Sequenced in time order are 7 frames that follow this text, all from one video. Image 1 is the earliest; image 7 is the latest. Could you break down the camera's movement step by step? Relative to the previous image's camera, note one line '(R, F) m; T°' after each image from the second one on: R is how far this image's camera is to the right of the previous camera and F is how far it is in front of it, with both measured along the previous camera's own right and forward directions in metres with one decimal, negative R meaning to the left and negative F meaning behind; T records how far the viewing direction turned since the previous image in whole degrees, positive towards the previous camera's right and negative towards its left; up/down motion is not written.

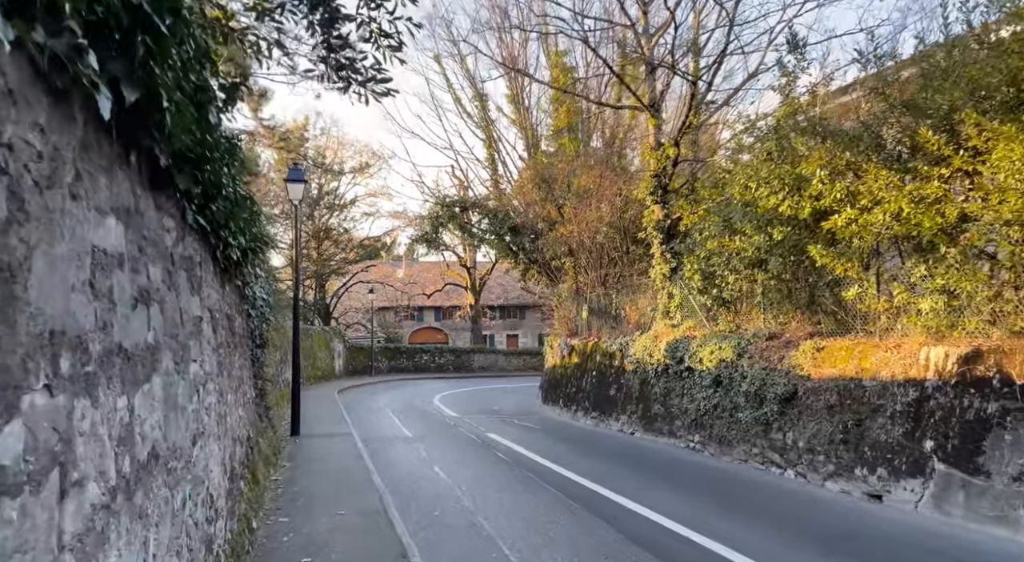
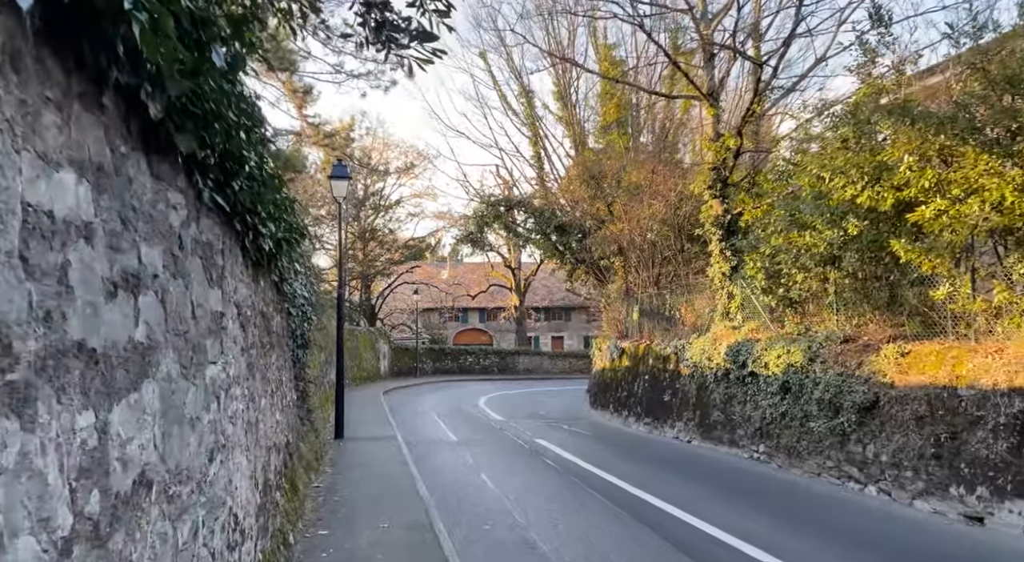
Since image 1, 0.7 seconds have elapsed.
(-0.1, +0.6) m; -3°
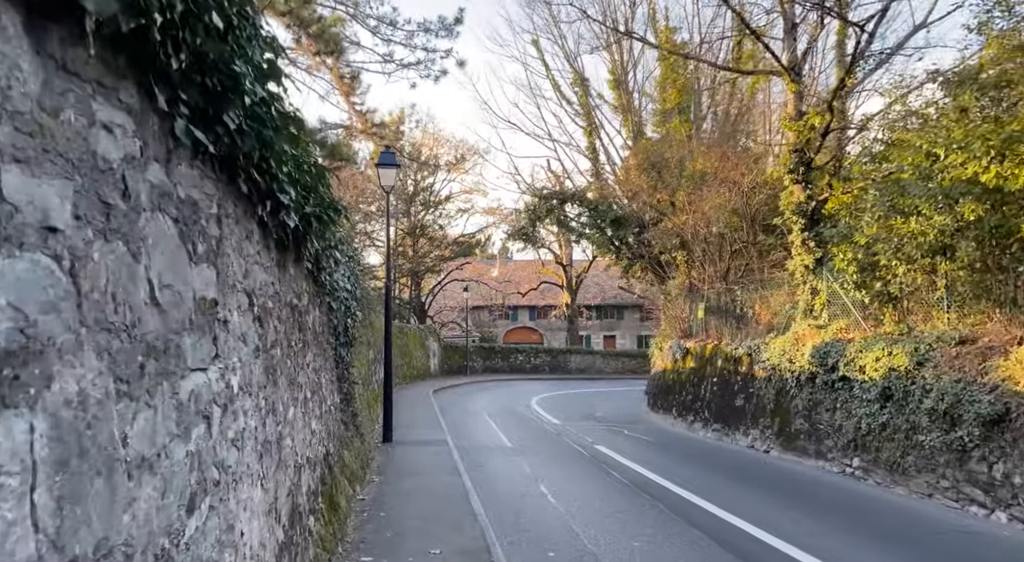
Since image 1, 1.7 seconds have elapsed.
(-0.2, +1.0) m; -4°
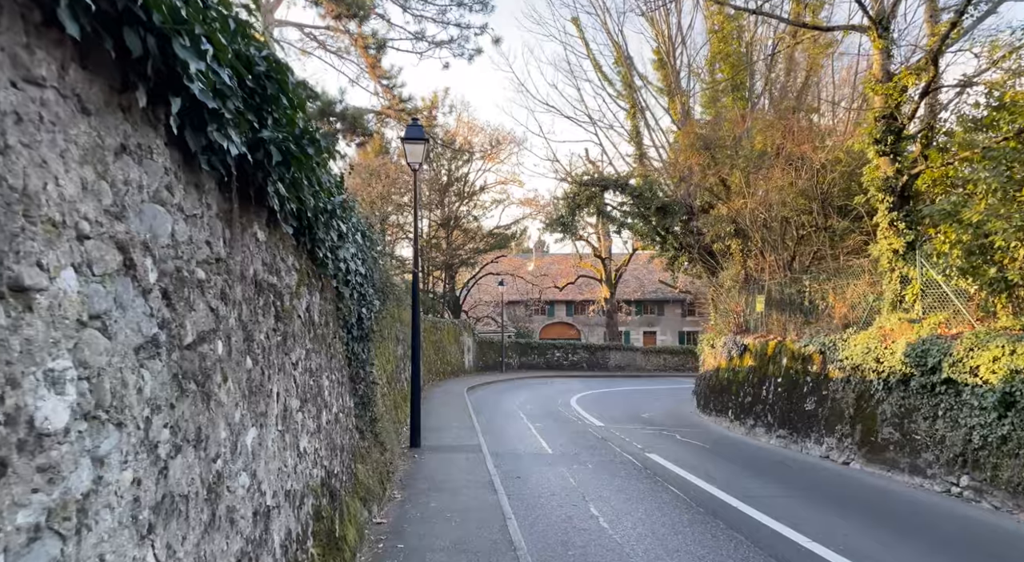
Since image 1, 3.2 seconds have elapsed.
(-0.1, +1.4) m; -3°
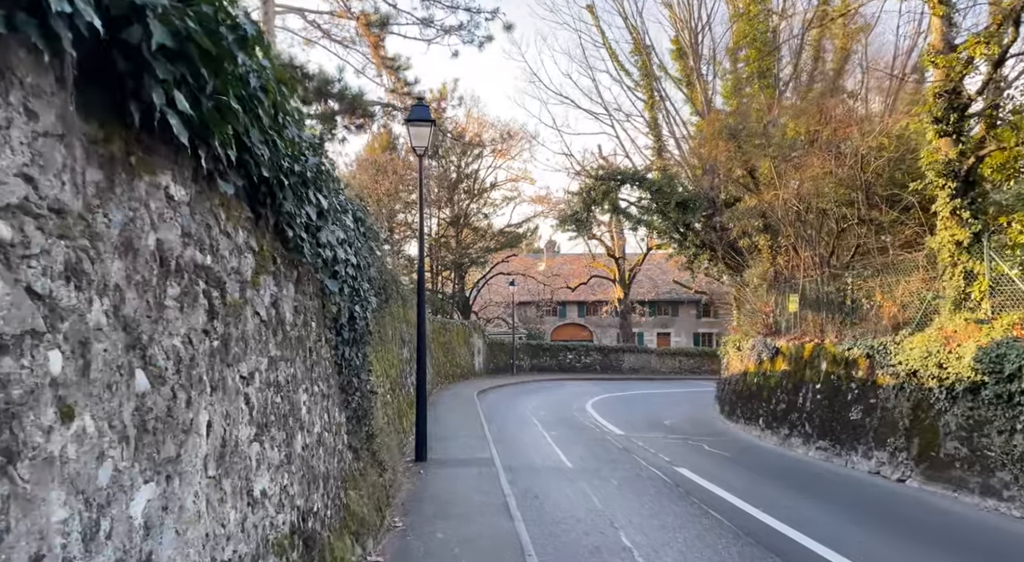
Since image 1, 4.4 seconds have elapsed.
(-0.1, +1.1) m; -1°
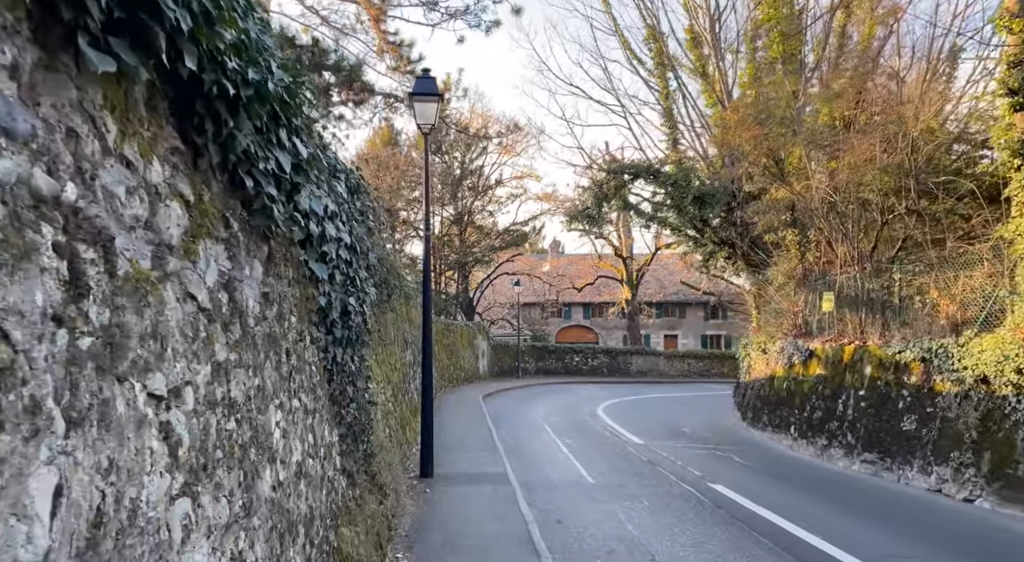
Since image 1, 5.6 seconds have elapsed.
(-0.2, +1.1) m; 0°
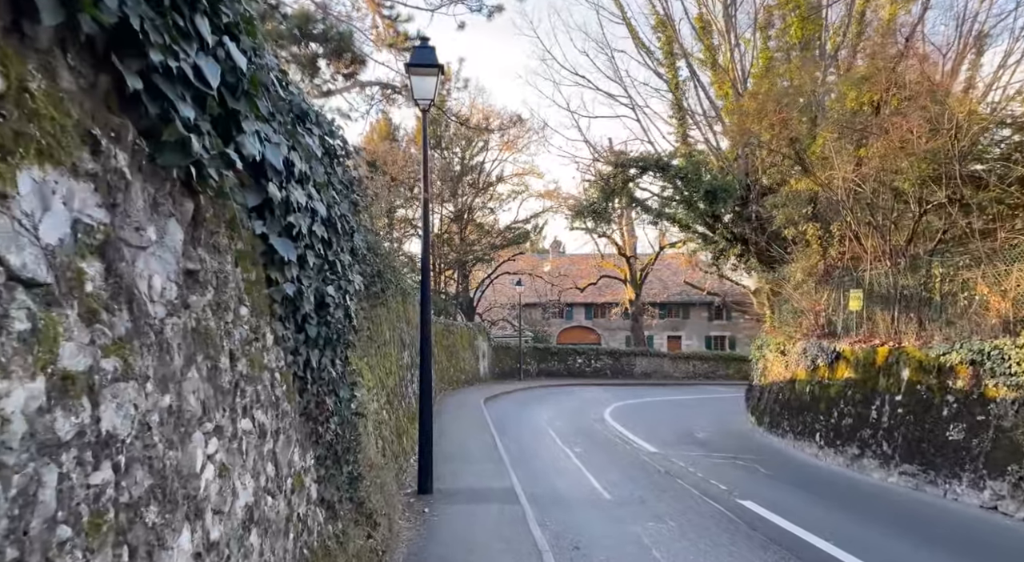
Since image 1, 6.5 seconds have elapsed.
(-0.1, +0.9) m; 0°
